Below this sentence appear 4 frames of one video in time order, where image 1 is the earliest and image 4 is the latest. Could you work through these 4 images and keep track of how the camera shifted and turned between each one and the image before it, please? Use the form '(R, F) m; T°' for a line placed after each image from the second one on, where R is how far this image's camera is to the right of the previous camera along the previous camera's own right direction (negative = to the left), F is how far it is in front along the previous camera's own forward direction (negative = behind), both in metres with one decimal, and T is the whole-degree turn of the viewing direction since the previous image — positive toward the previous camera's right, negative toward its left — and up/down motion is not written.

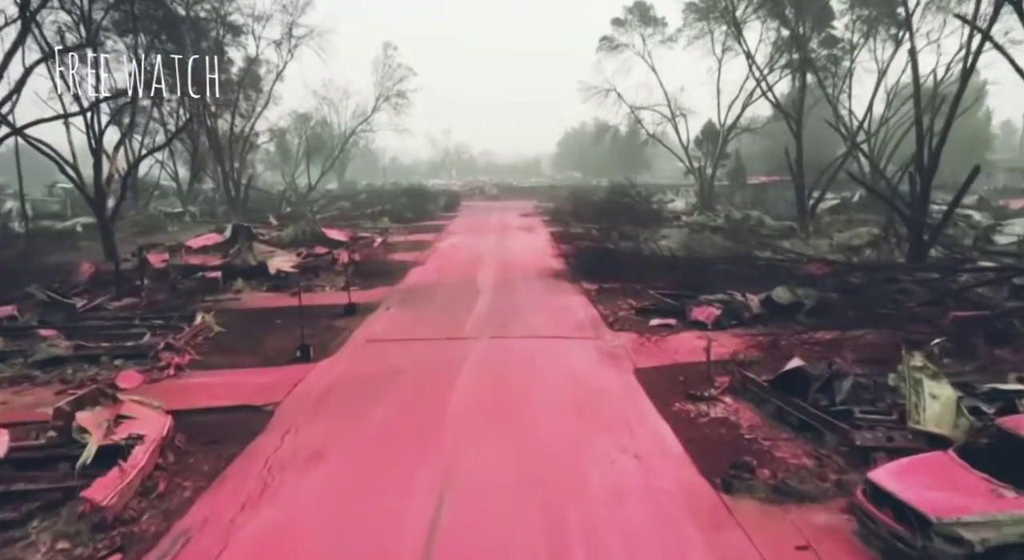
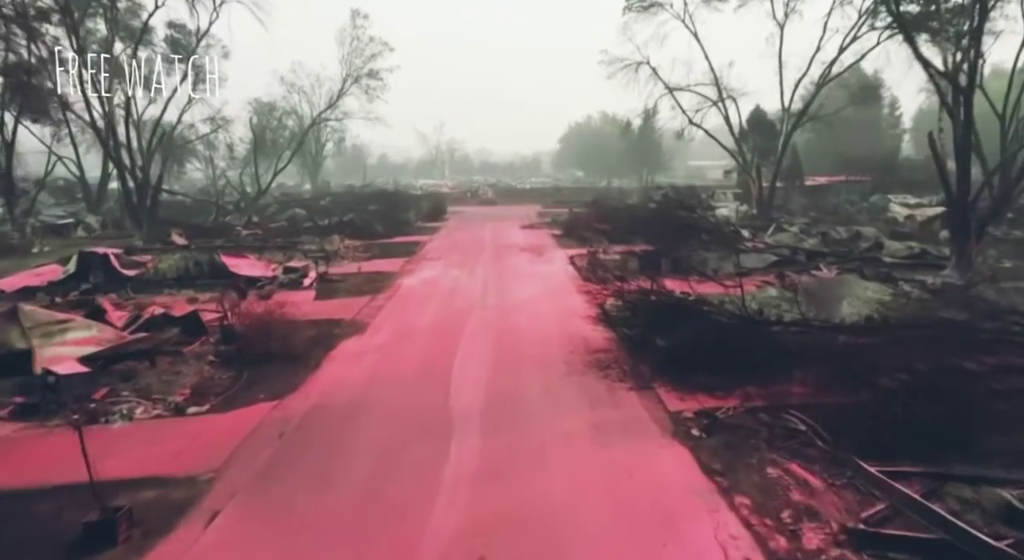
(-0.1, +8.4) m; 0°
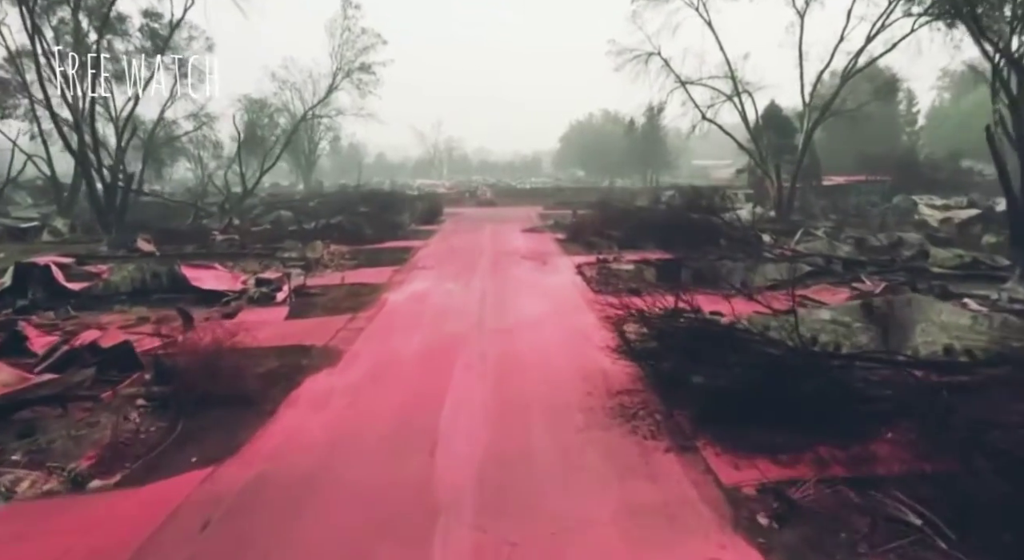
(0.0, +1.9) m; 0°
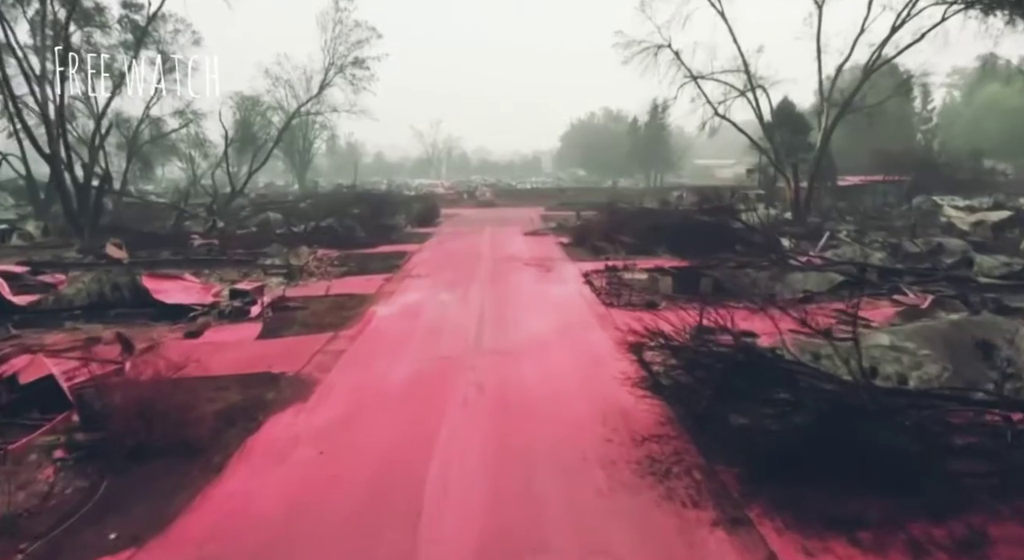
(0.0, +1.5) m; 0°
